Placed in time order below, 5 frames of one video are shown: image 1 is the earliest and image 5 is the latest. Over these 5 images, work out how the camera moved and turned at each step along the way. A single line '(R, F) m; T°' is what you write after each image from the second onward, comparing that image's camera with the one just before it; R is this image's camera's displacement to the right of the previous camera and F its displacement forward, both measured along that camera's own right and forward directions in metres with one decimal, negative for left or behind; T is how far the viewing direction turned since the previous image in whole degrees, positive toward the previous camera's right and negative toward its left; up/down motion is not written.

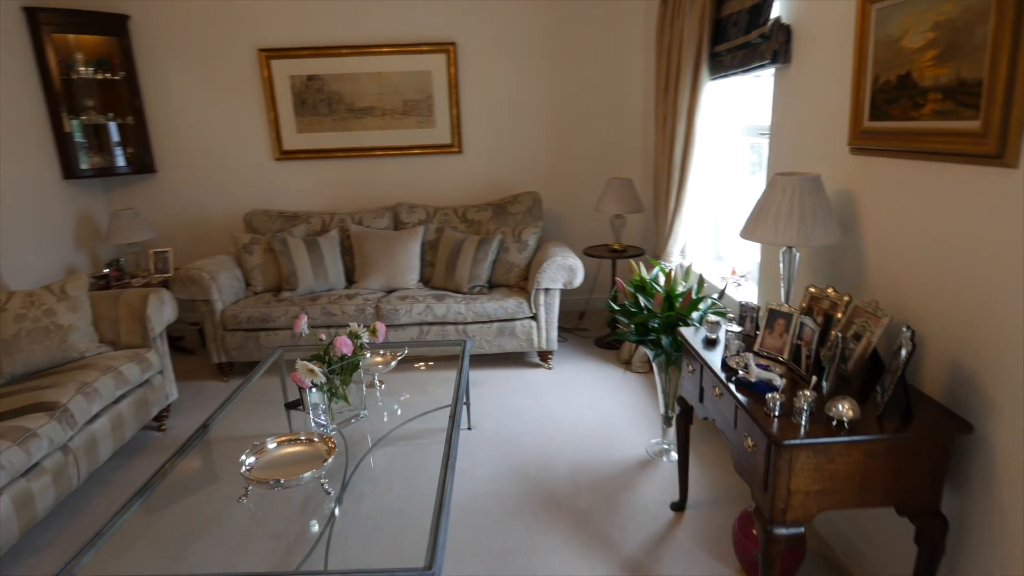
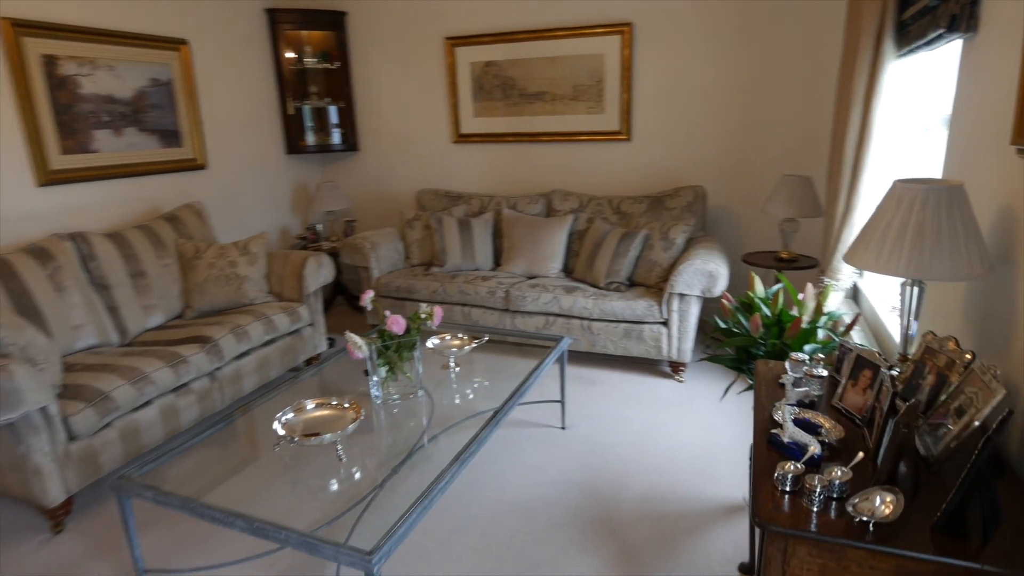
(+0.6, +0.2) m; -22°
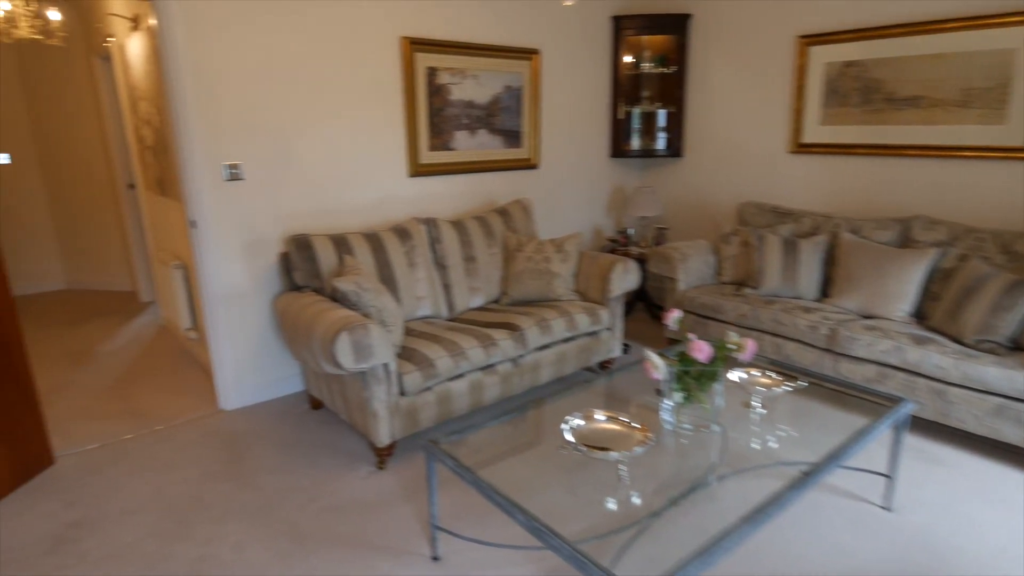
(-0.1, +0.1) m; -27°
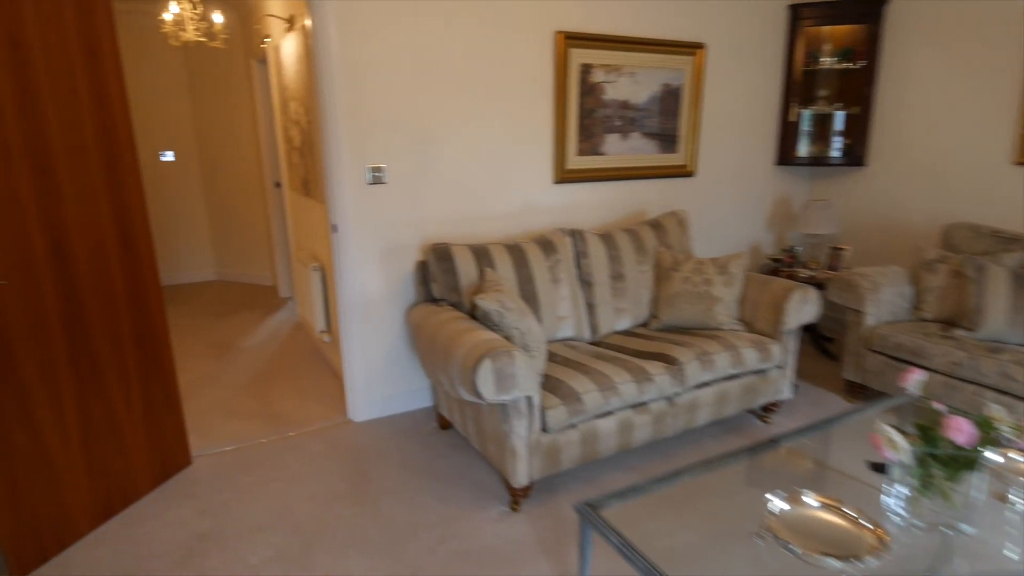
(-0.2, +0.3) m; -10°
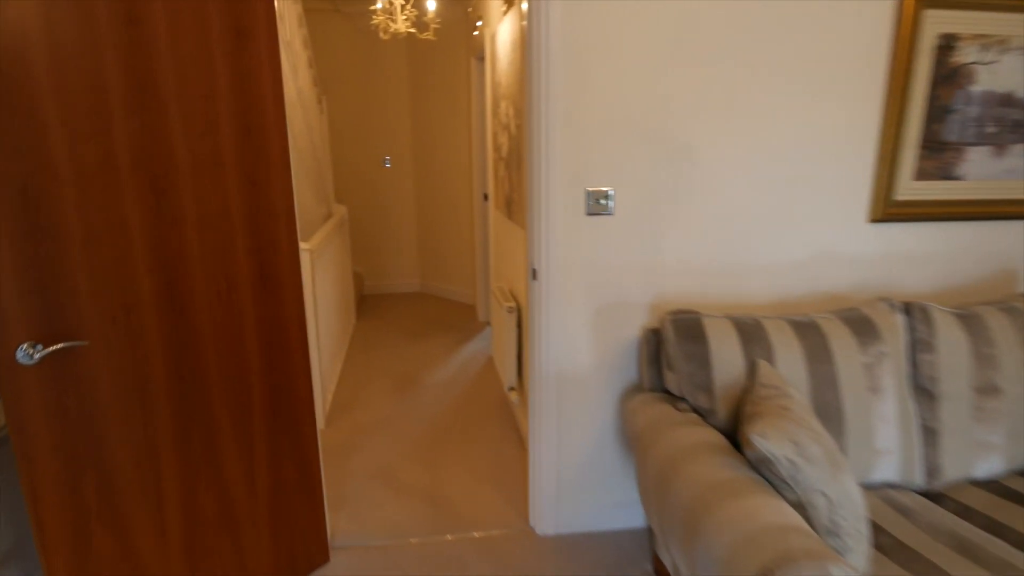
(-0.2, +0.9) m; -19°
